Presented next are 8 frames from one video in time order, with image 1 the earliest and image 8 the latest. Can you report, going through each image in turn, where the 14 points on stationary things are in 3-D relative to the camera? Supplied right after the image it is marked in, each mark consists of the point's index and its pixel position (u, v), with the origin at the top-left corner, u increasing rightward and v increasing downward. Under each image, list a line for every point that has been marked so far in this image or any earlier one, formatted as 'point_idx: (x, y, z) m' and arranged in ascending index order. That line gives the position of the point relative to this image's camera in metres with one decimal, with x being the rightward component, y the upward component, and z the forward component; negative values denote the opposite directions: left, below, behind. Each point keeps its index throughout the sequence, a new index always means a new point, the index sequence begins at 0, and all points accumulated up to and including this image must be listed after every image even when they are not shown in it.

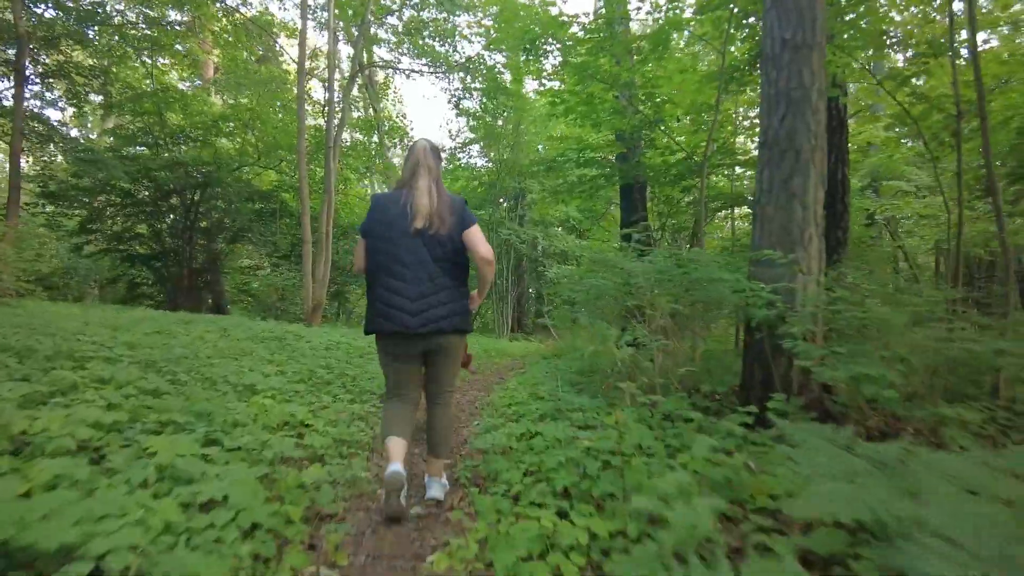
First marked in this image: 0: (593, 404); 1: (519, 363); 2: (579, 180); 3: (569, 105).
0: (+0.6, -0.9, +4.5) m
1: (+0.1, -1.4, +11.3) m
2: (+1.2, +1.9, +11.6) m
3: (+1.0, +3.1, +11.1) m
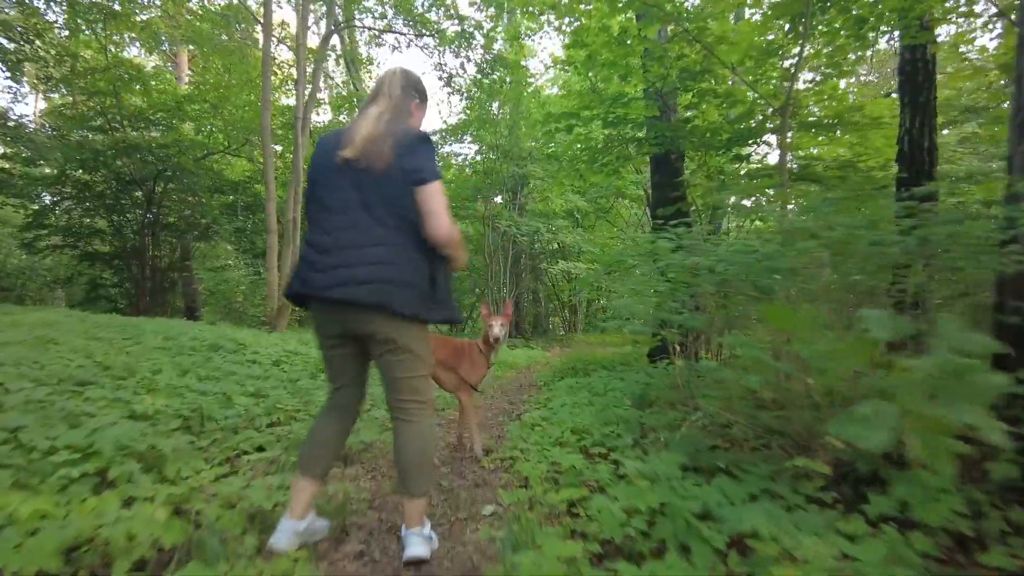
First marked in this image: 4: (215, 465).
0: (+0.8, -0.7, +2.2) m
1: (+0.2, -1.3, +8.9) m
2: (+1.3, +2.0, +9.3) m
3: (+1.1, +3.2, +8.8) m
4: (-1.5, -0.9, +3.2) m
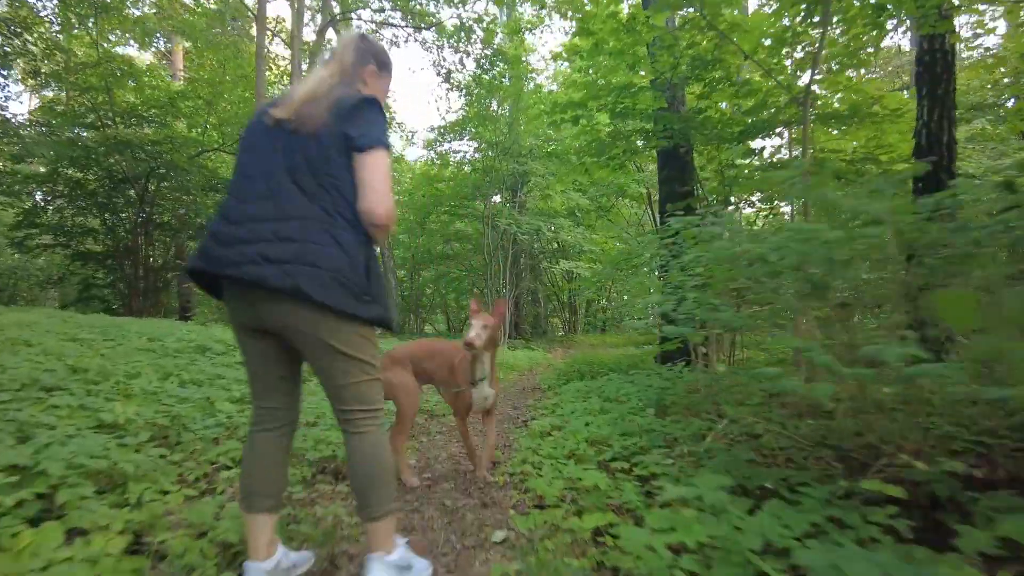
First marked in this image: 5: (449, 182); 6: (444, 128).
0: (+0.8, -0.7, +1.8) m
1: (+0.3, -1.3, +8.5) m
2: (+1.3, +2.0, +8.9) m
3: (+1.1, +3.2, +8.4) m
4: (-1.4, -0.9, +2.8) m
5: (-1.6, +2.8, +17.5) m
6: (-1.7, +4.1, +16.6) m
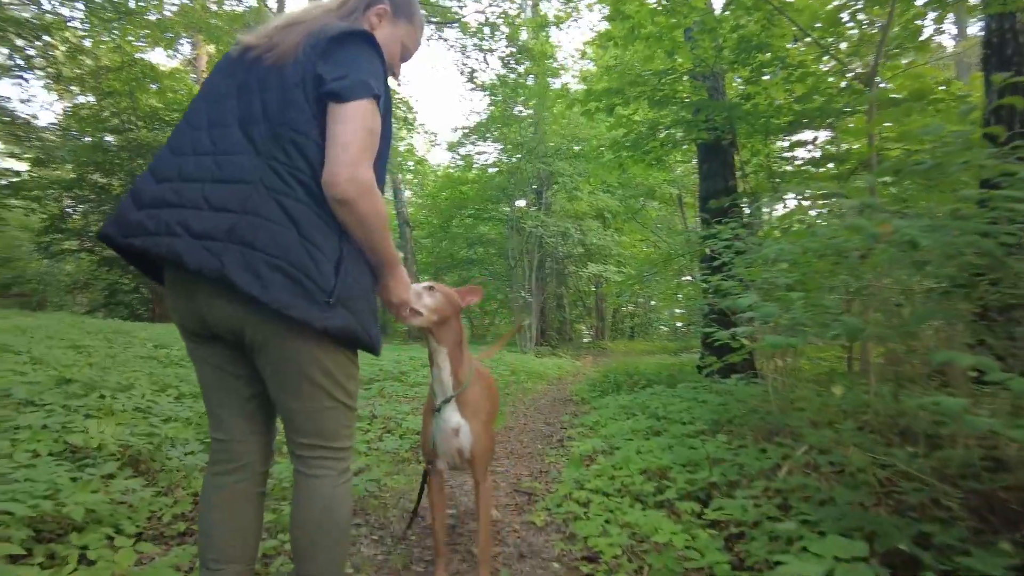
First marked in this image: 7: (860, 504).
0: (+1.0, -0.7, +1.2) m
1: (+0.6, -1.3, +8.0) m
2: (+1.7, +2.0, +8.3) m
3: (+1.5, +3.2, +7.8) m
4: (-1.3, -0.9, +2.3) m
5: (-1.0, +2.7, +17.0) m
6: (-1.0, +3.9, +16.1) m
7: (+1.3, -0.8, +2.4) m
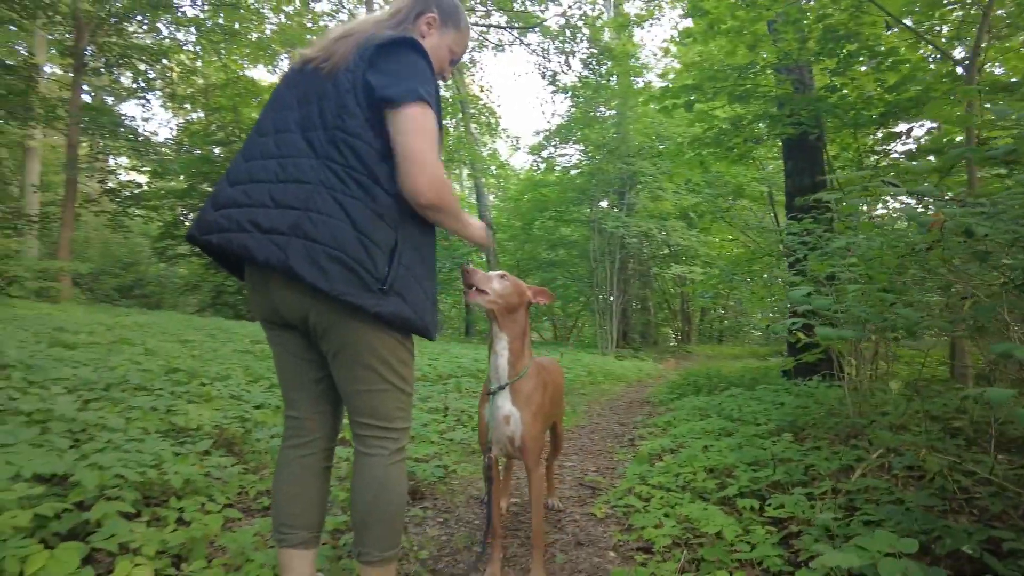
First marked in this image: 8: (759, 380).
0: (+1.0, -0.7, +1.1) m
1: (+1.5, -1.3, +7.9) m
2: (+2.7, +2.0, +8.1) m
3: (+2.4, +3.2, +7.7) m
4: (-1.1, -0.8, +2.5) m
5: (+1.1, +2.6, +17.1) m
6: (+1.0, +3.9, +16.2) m
7: (+1.5, -0.8, +2.3) m
8: (+2.5, -0.9, +6.6) m
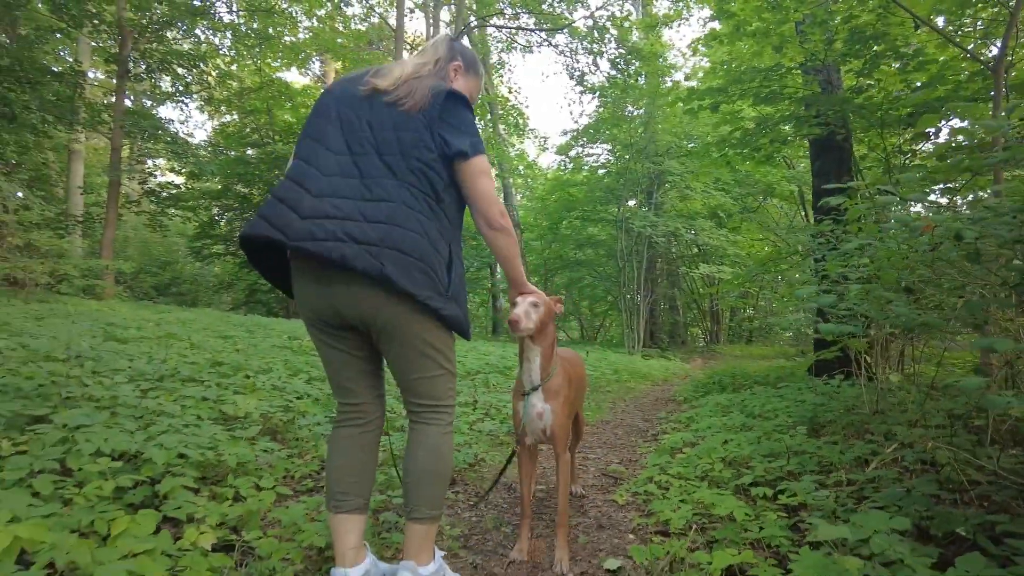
0: (+1.1, -0.7, +1.3) m
1: (+1.9, -1.3, +8.0) m
2: (+3.0, +2.0, +8.2) m
3: (+2.7, +3.2, +7.8) m
4: (-1.0, -0.8, +2.8) m
5: (+1.8, +2.7, +17.2) m
6: (+1.6, +3.9, +16.4) m
7: (+1.6, -0.8, +2.4) m
8: (+2.8, -0.9, +6.6) m
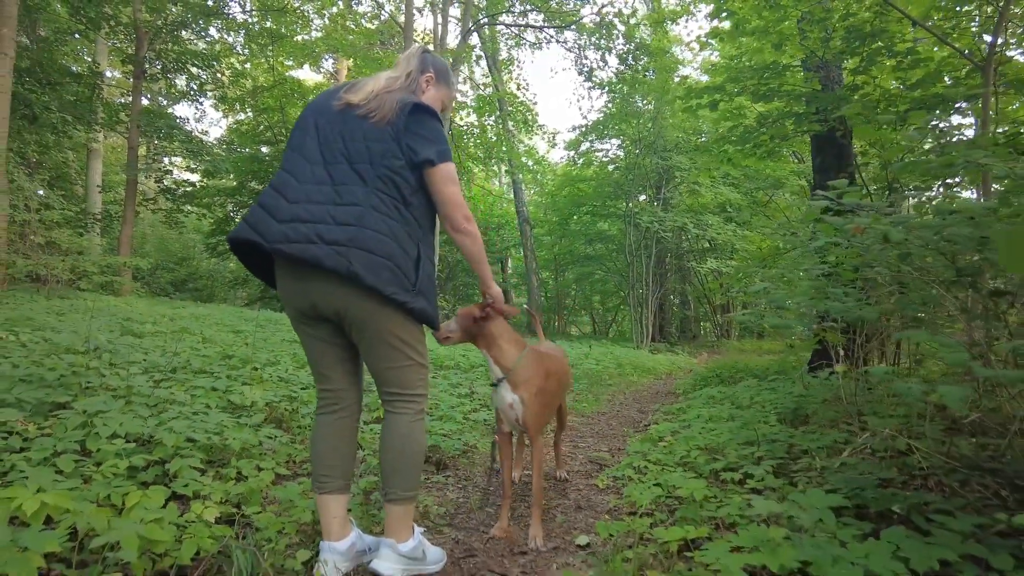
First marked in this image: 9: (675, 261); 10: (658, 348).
0: (+1.0, -0.7, +1.4) m
1: (+1.9, -1.3, +8.2) m
2: (+3.1, +2.0, +8.3) m
3: (+2.7, +3.2, +7.9) m
4: (-1.0, -0.8, +3.0) m
5: (+2.1, +2.8, +17.3) m
6: (+1.9, +4.1, +16.5) m
7: (+1.5, -0.8, +2.6) m
8: (+2.8, -0.9, +6.8) m
9: (+4.6, +0.8, +18.6) m
10: (+3.7, -1.5, +16.6) m
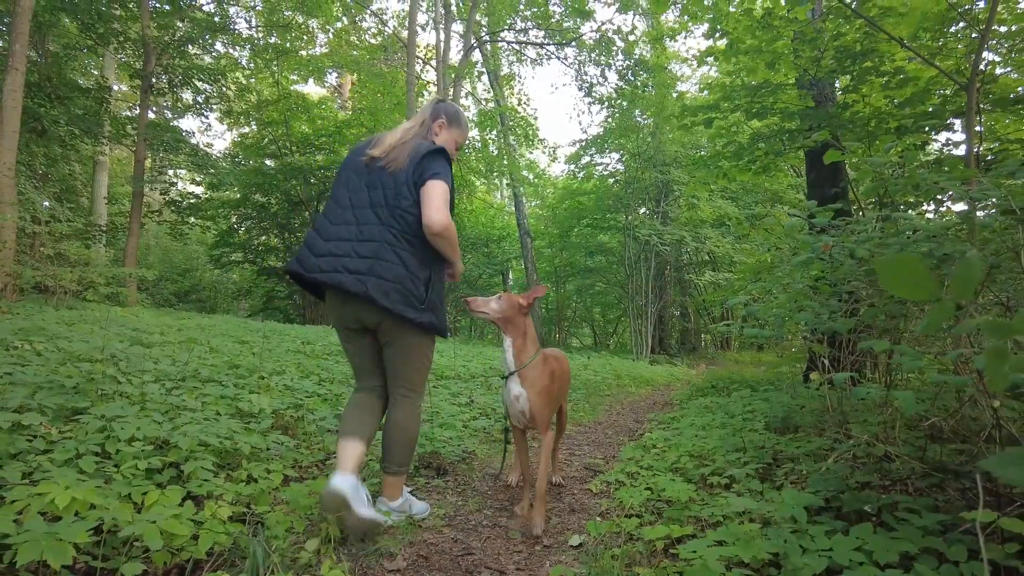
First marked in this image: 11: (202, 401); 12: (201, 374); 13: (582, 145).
0: (+0.9, -0.7, +1.6) m
1: (+1.9, -1.4, +8.3) m
2: (+3.1, +1.9, +8.5) m
3: (+2.7, +3.1, +8.1) m
4: (-1.0, -0.9, +3.1) m
5: (+2.1, +2.5, +17.5) m
6: (+1.9, +3.7, +16.7) m
7: (+1.5, -0.8, +2.7) m
8: (+2.8, -1.0, +6.9) m
9: (+4.6, +0.4, +18.8) m
10: (+3.7, -1.8, +16.7) m
11: (-1.8, -0.6, +3.7) m
12: (-2.1, -0.6, +4.5) m
13: (+1.8, +3.7, +16.8) m
